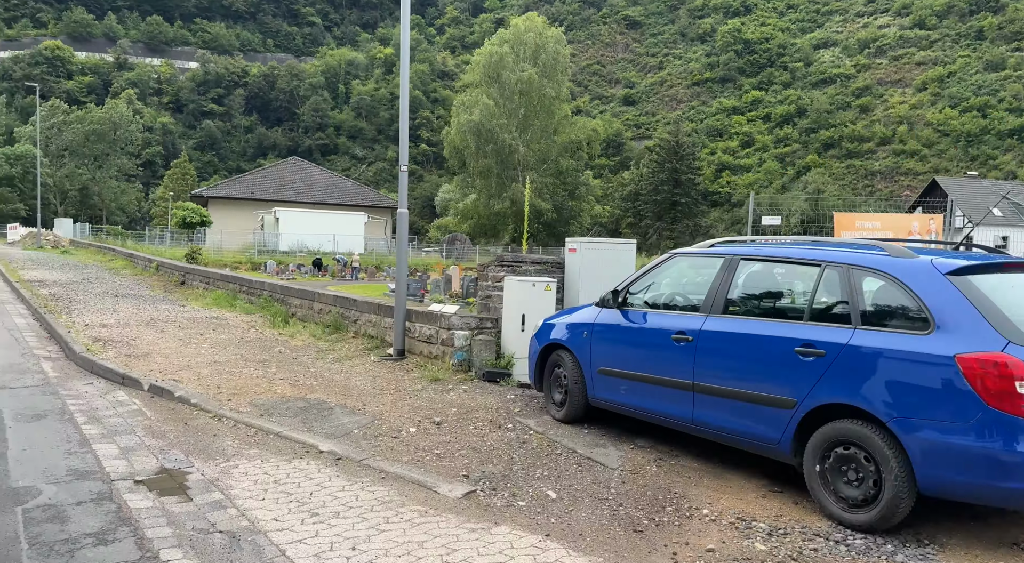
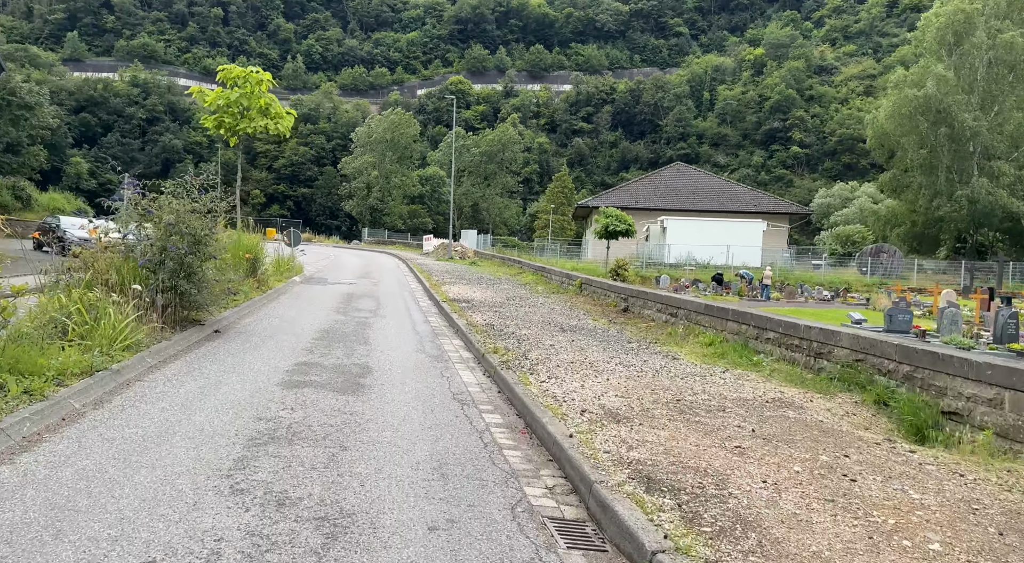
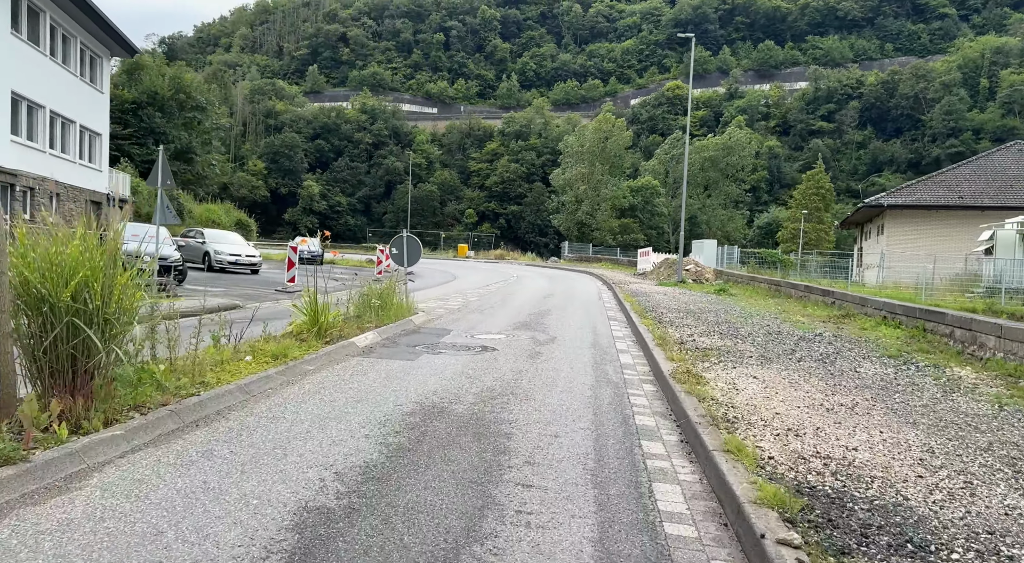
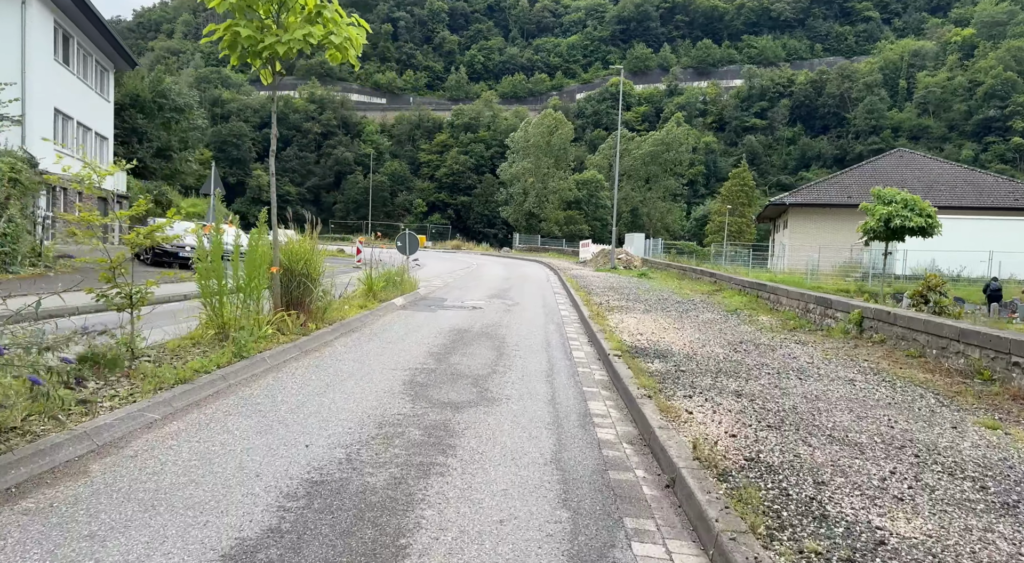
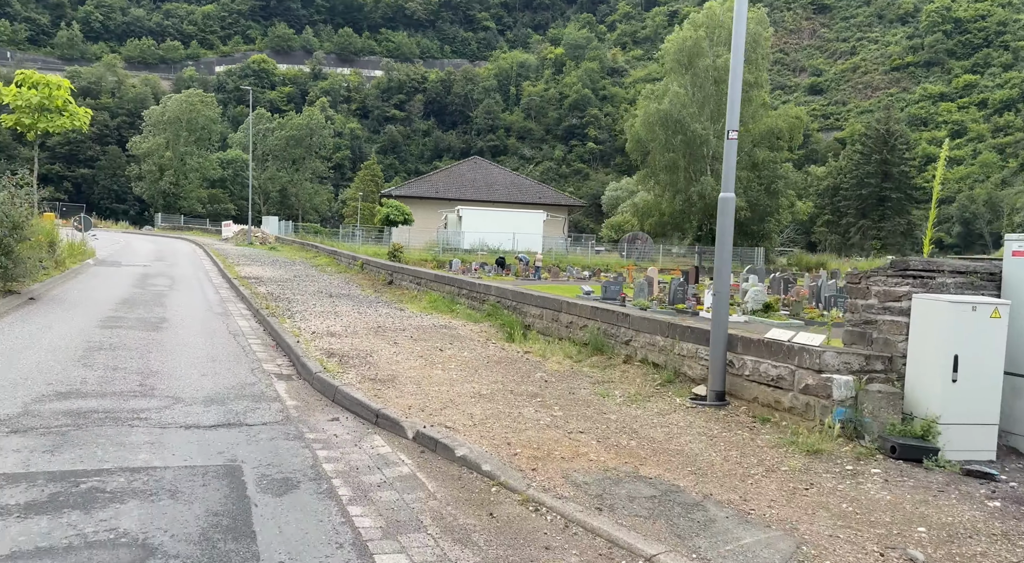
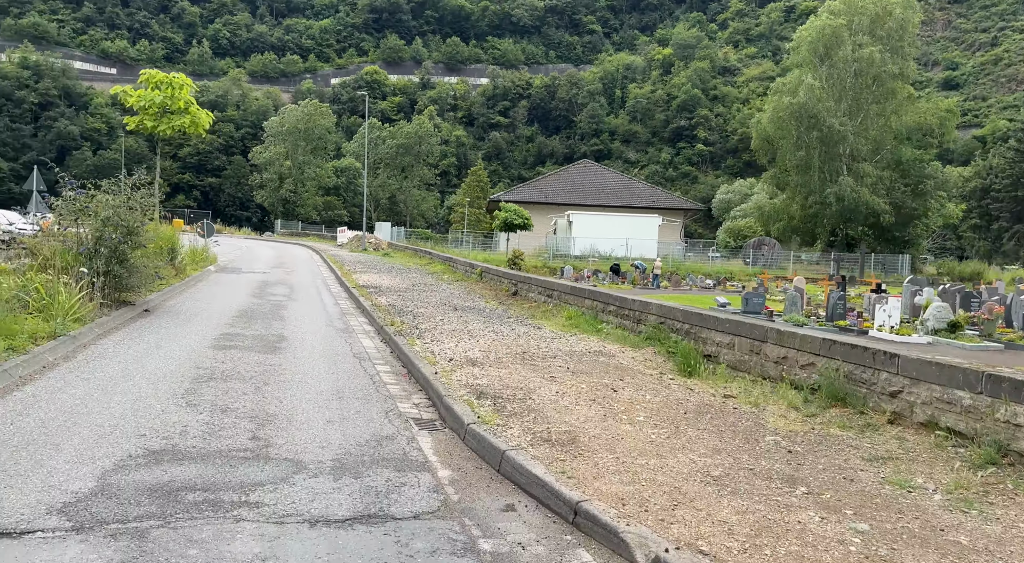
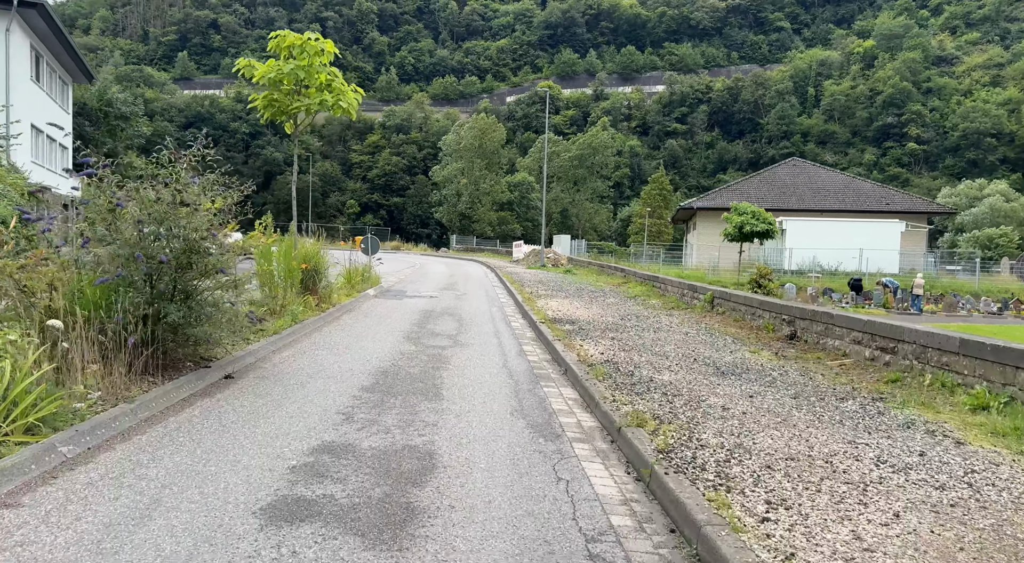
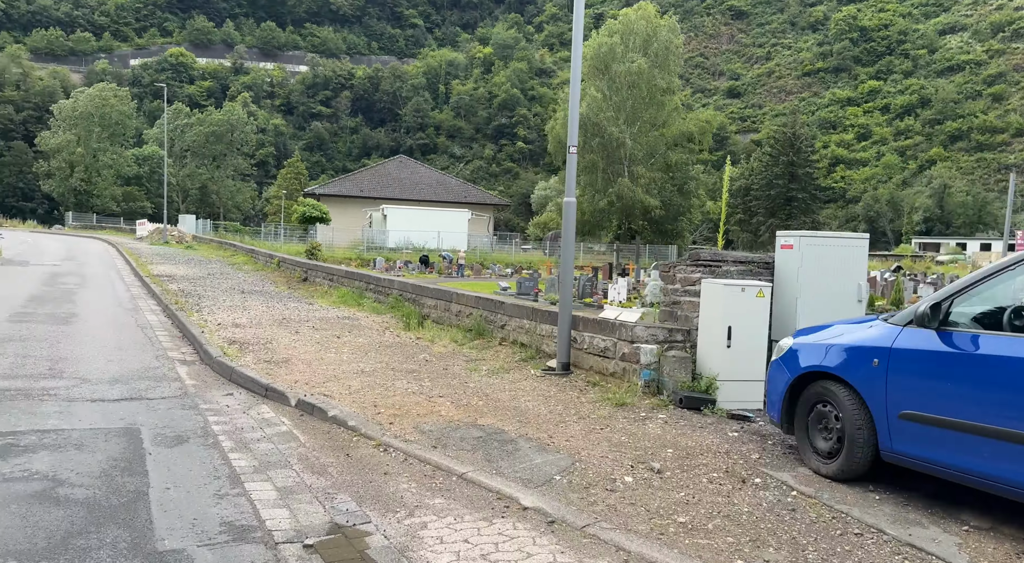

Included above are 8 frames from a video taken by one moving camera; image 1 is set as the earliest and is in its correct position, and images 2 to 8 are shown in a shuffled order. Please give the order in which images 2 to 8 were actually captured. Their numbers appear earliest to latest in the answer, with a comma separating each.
8, 5, 6, 2, 7, 4, 3
